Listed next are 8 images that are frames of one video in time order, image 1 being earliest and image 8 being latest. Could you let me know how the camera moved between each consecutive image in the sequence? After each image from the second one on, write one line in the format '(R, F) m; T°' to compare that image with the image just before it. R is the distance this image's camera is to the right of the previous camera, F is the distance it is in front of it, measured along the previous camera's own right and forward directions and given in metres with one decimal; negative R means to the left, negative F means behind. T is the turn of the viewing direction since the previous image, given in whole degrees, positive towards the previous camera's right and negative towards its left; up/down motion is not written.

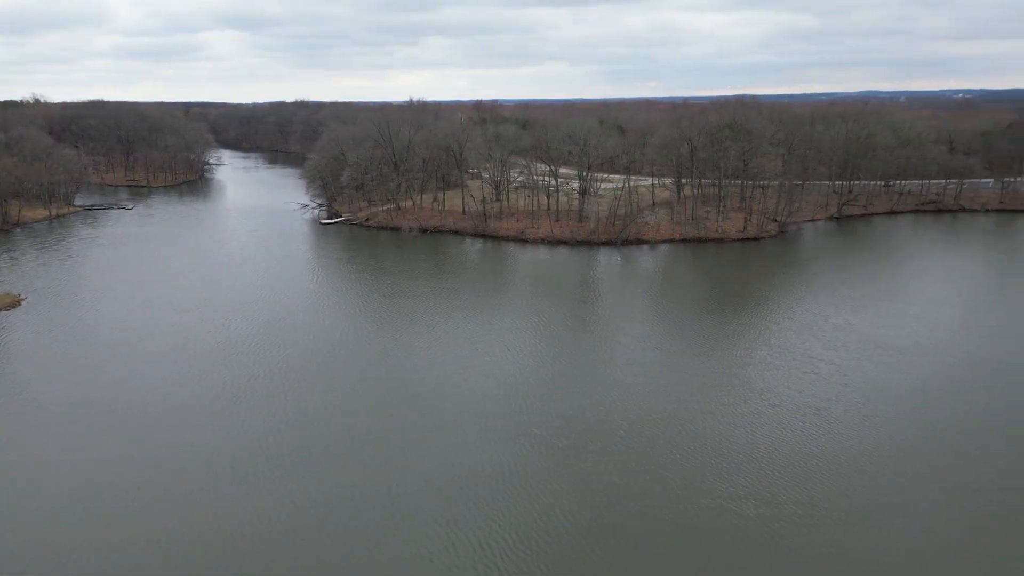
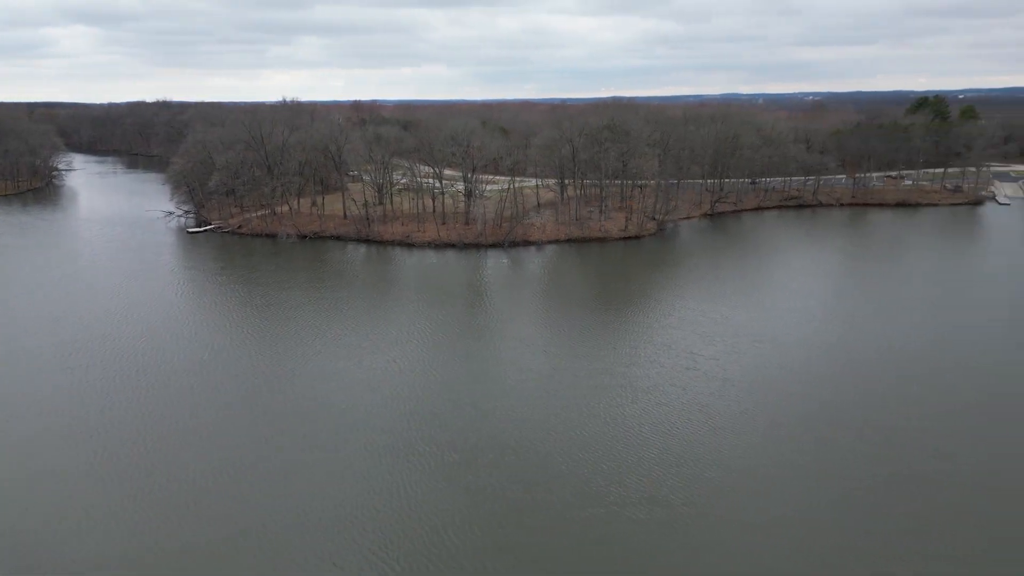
(+0.2, +0.9) m; +9°
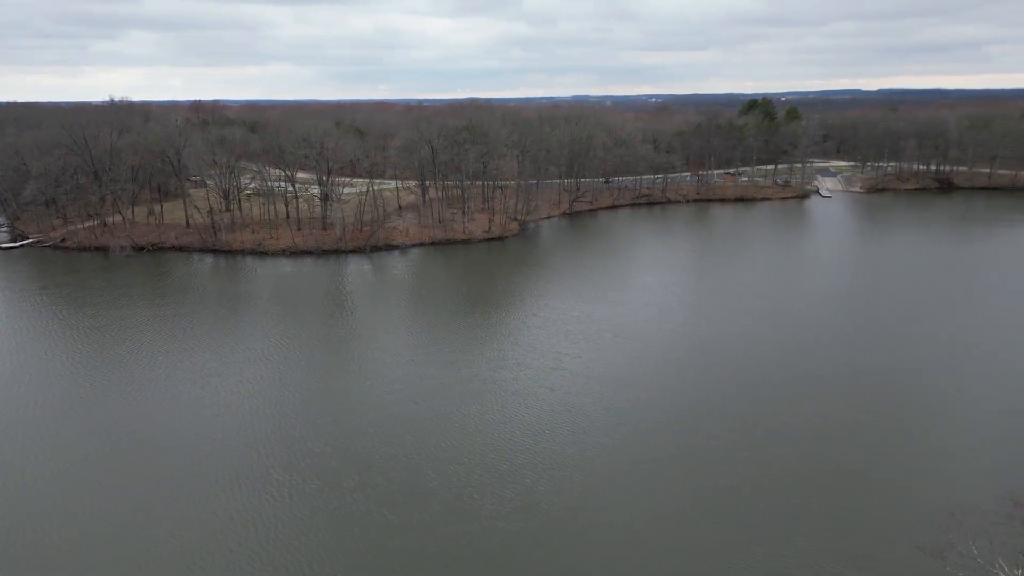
(+0.2, +0.9) m; +11°
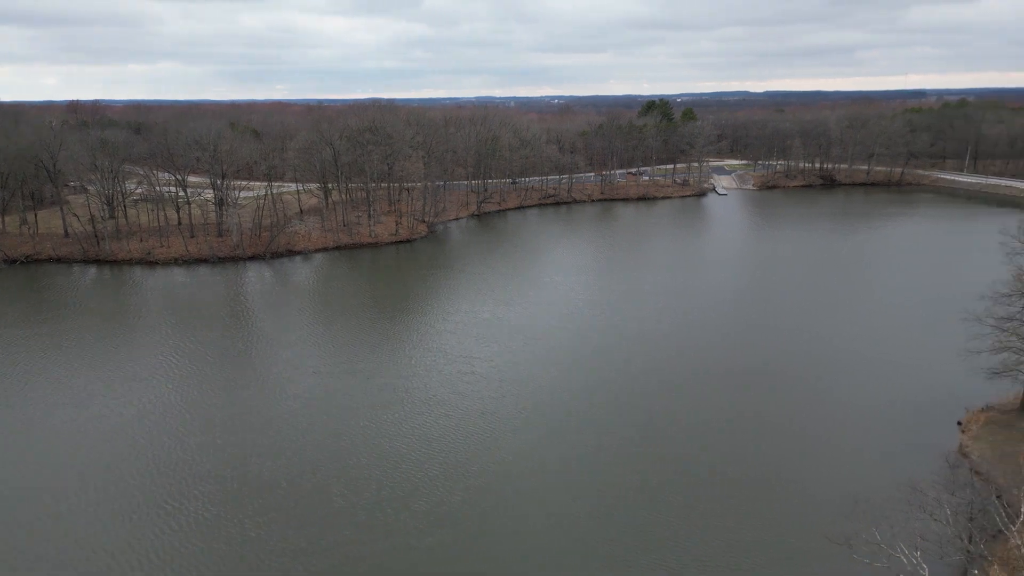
(+0.1, +0.4) m; +7°
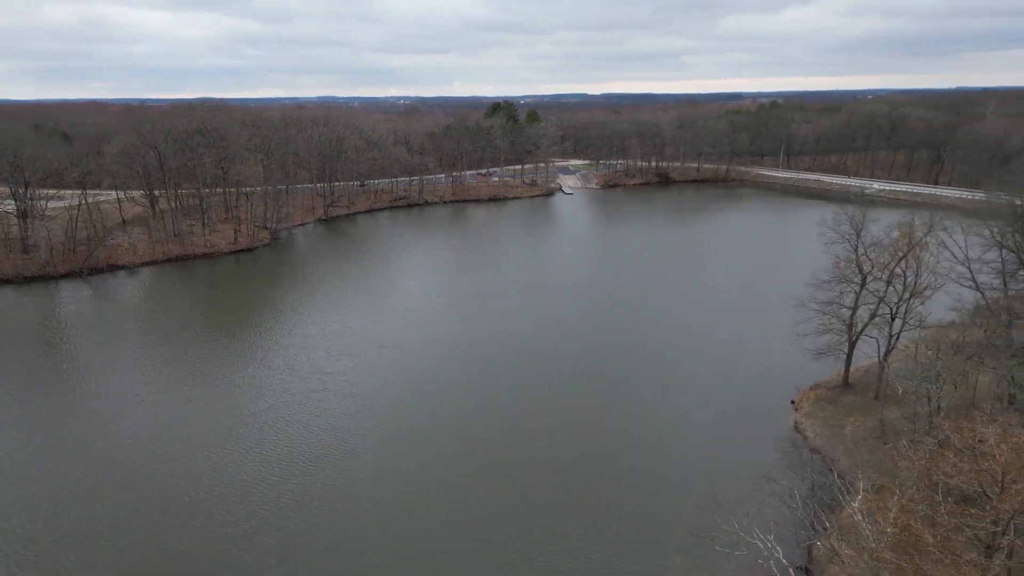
(+0.1, +0.6) m; +12°
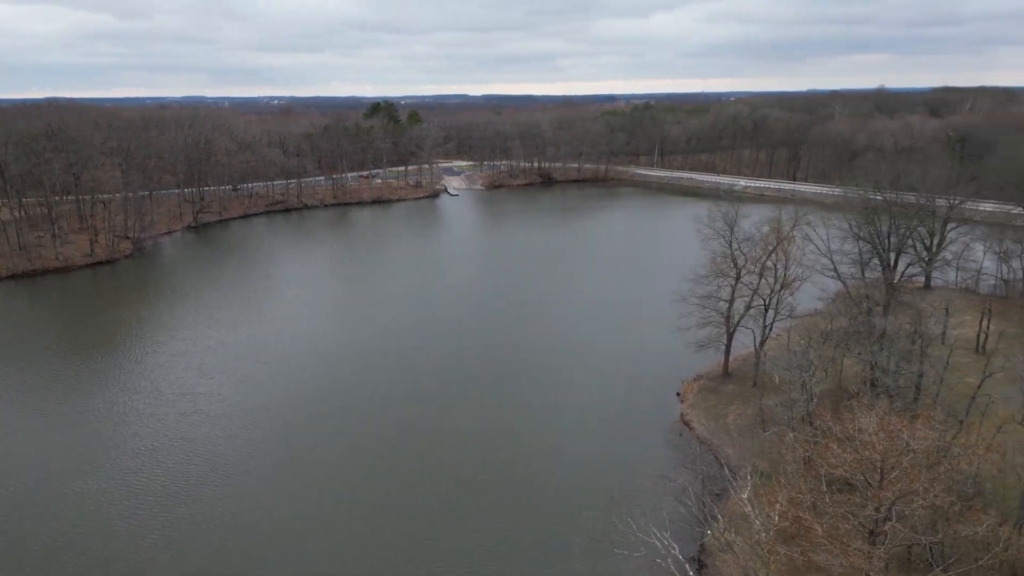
(0.0, +0.4) m; +9°
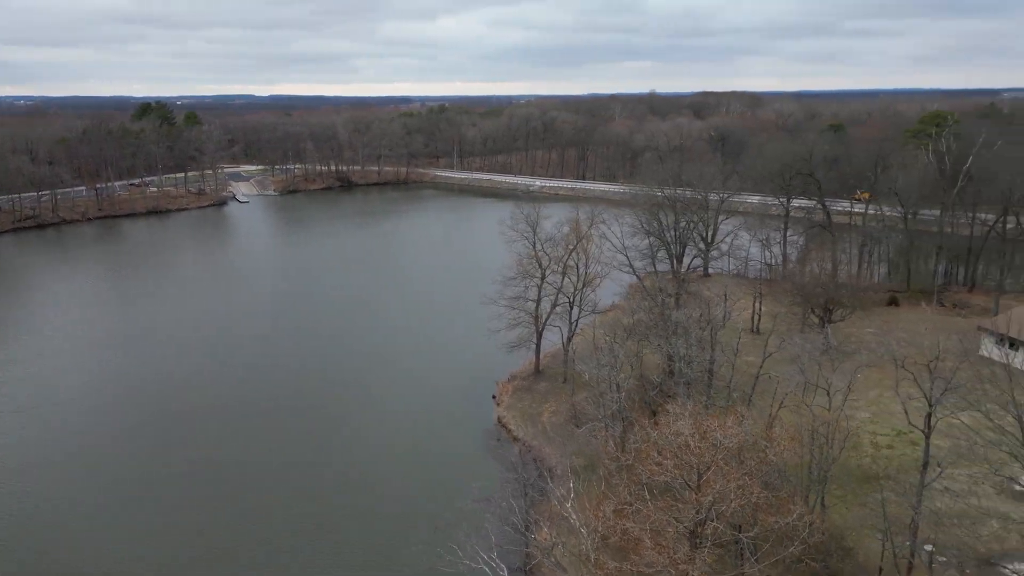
(+0.1, +0.6) m; +15°
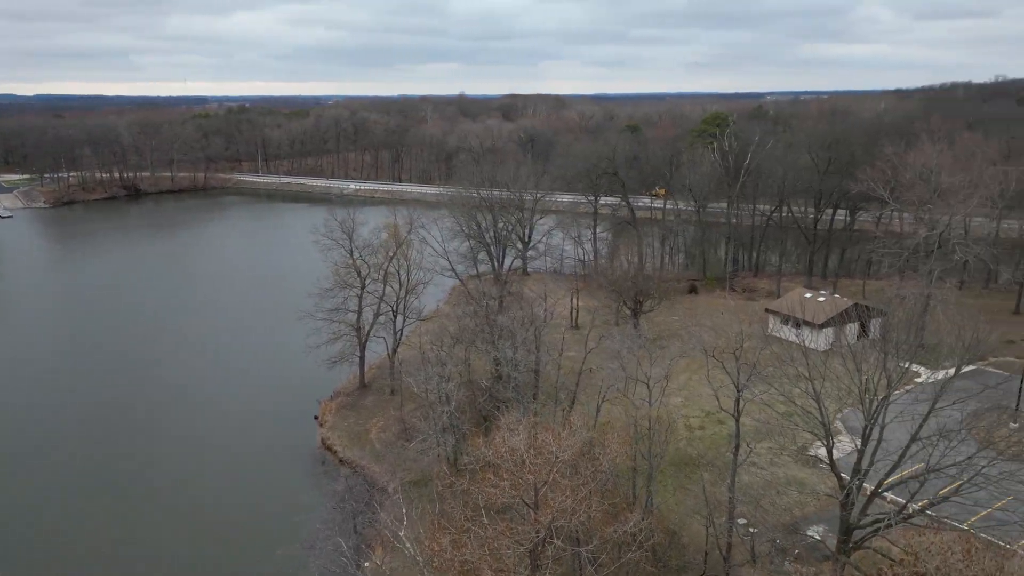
(+0.1, +0.4) m; +14°
